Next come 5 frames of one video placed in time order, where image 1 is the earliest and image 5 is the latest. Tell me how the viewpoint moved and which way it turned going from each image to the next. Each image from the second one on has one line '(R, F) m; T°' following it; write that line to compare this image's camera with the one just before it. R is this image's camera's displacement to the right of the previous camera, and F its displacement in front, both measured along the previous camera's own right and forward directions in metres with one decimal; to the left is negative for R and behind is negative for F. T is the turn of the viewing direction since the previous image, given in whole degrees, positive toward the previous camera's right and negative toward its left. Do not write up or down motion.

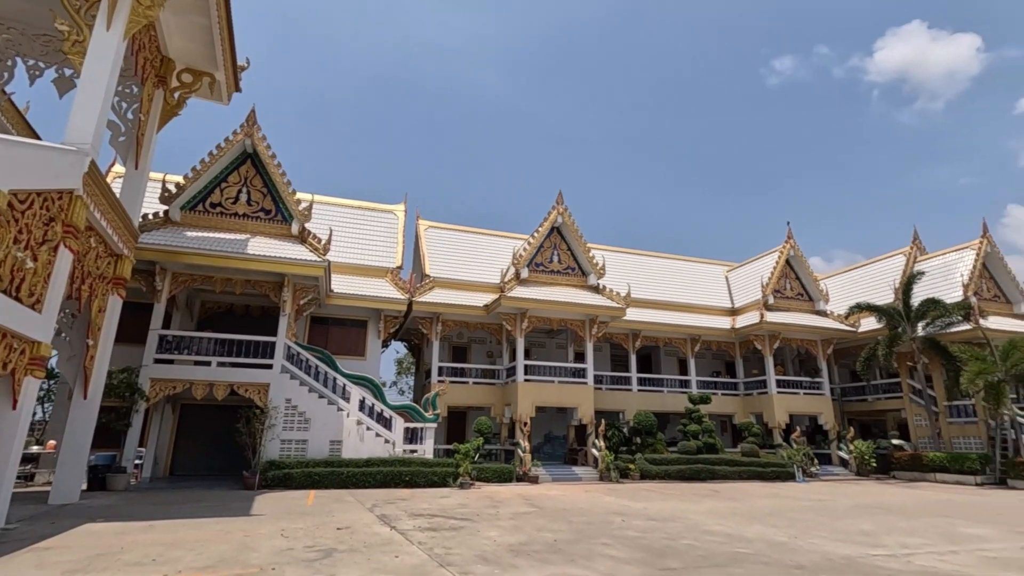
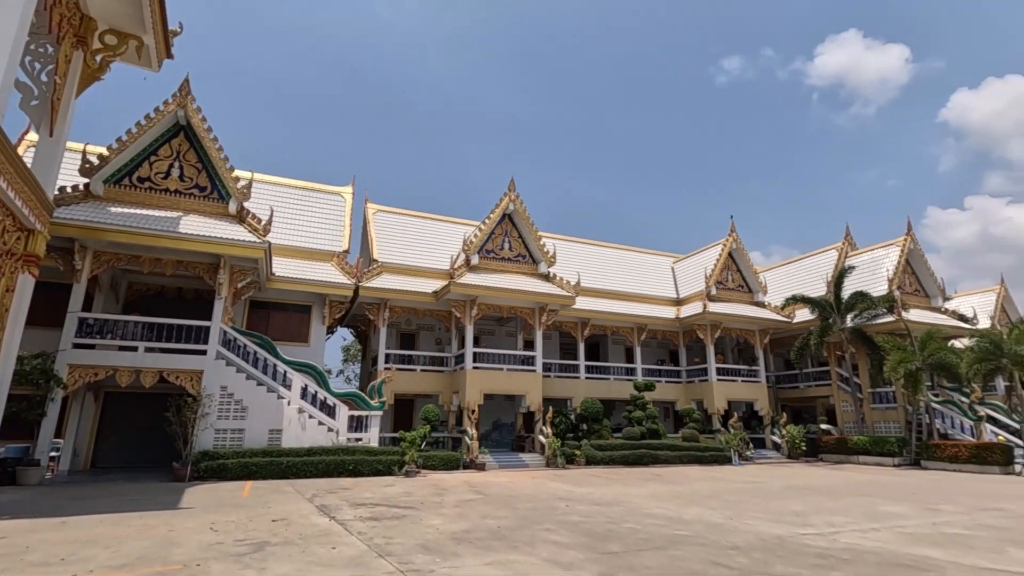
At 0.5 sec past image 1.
(+0.1, +0.1) m; +5°
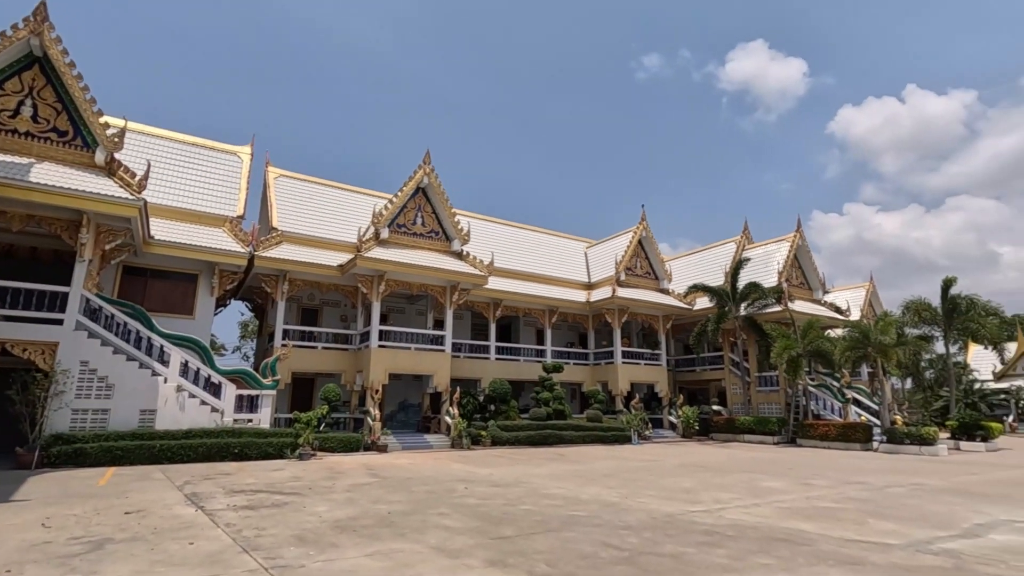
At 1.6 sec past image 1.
(+0.2, +0.3) m; +9°
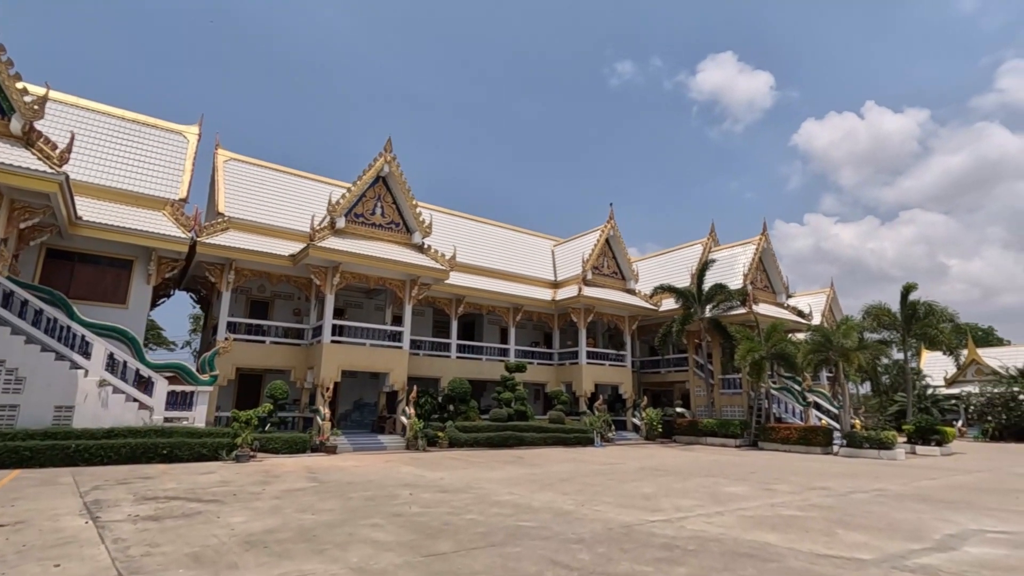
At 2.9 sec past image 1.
(+0.2, +0.5) m; +3°
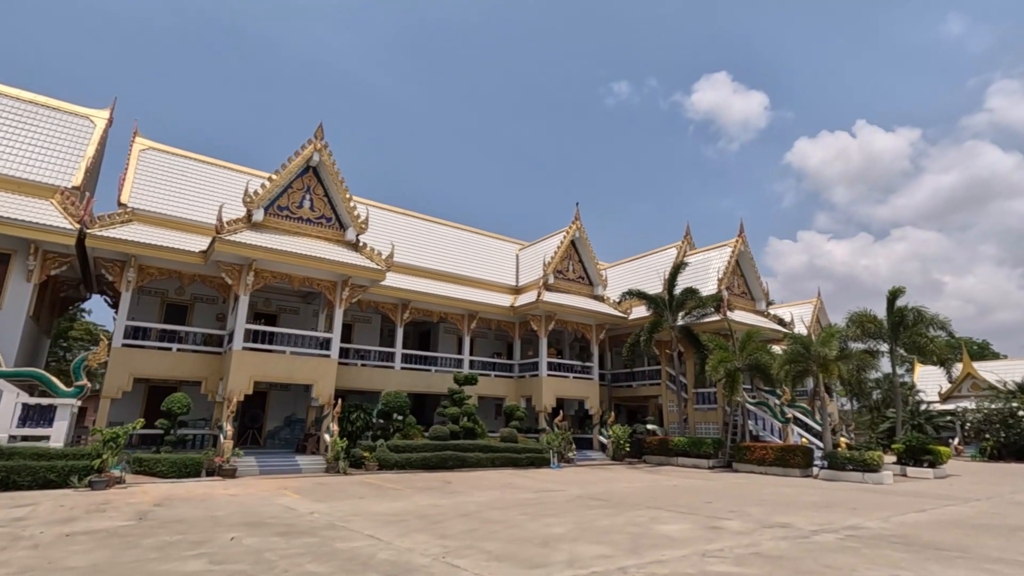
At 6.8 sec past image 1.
(+1.4, +1.5) m; 0°
